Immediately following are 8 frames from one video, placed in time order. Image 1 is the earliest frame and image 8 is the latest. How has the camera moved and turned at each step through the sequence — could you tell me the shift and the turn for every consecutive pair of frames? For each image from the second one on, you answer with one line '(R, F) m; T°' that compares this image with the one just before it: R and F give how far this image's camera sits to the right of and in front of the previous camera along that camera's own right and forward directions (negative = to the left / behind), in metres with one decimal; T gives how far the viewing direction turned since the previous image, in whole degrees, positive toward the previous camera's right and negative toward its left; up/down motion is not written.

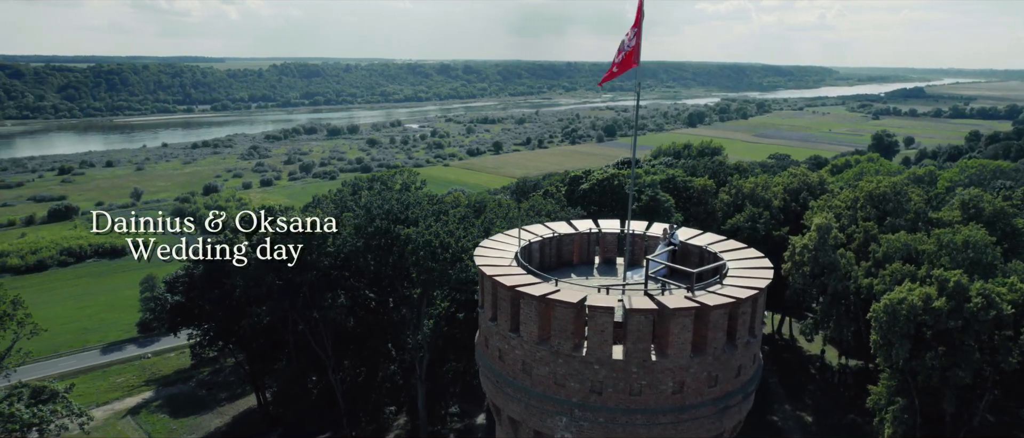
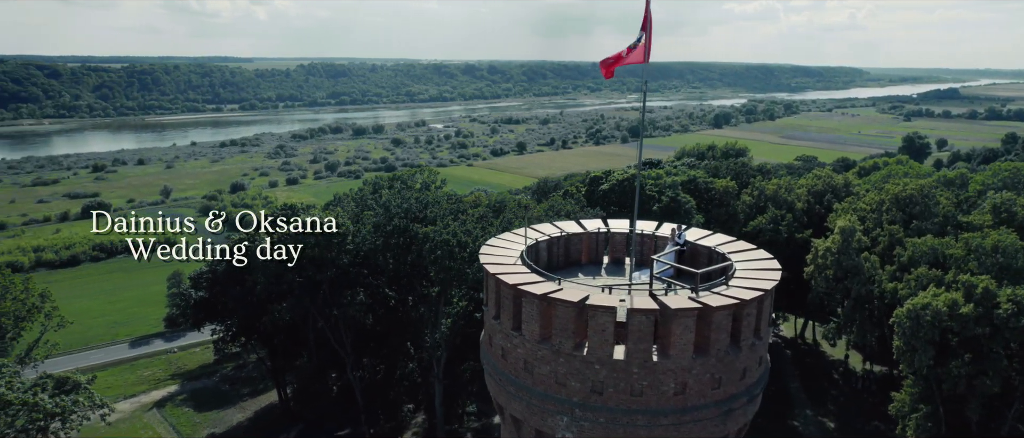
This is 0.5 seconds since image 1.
(+0.3, 0.0) m; -2°
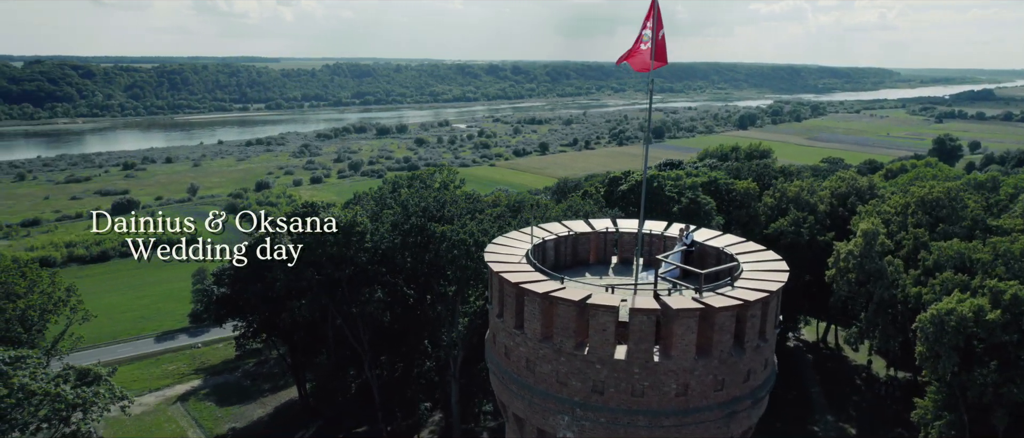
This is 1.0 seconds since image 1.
(+0.3, 0.0) m; -2°
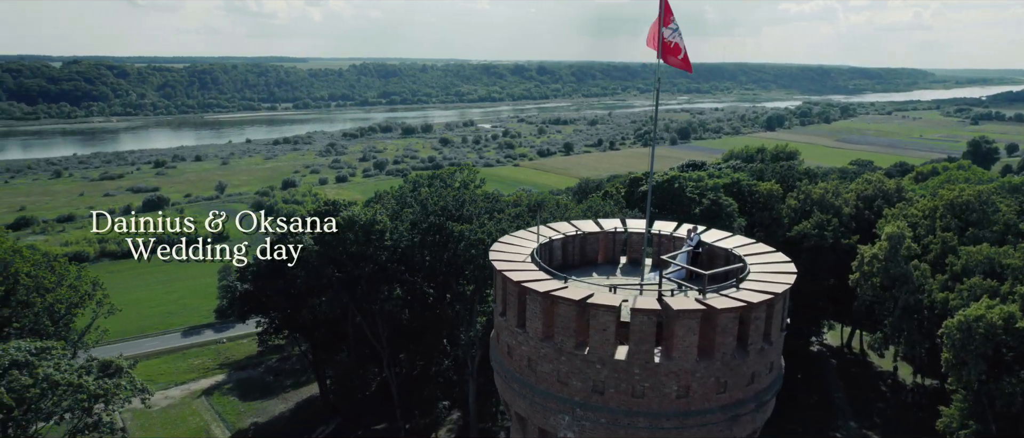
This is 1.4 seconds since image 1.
(+0.4, 0.0) m; -2°
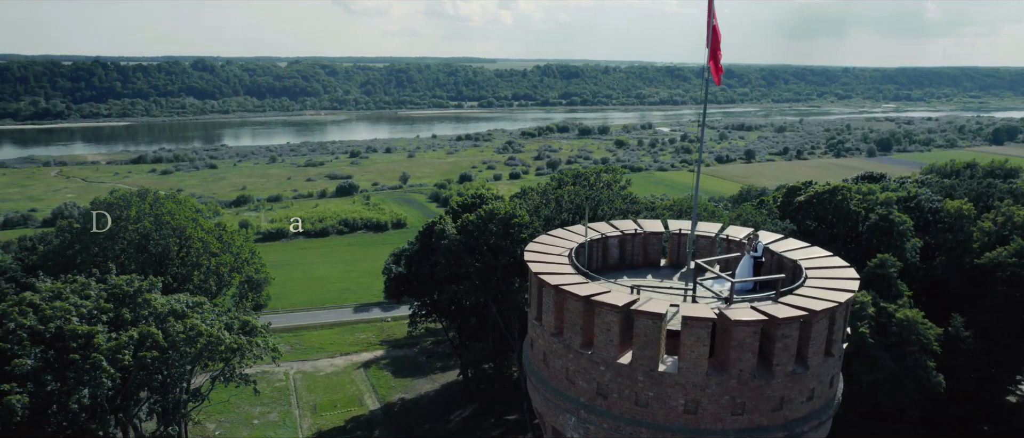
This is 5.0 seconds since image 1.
(+2.4, +0.5) m; -15°
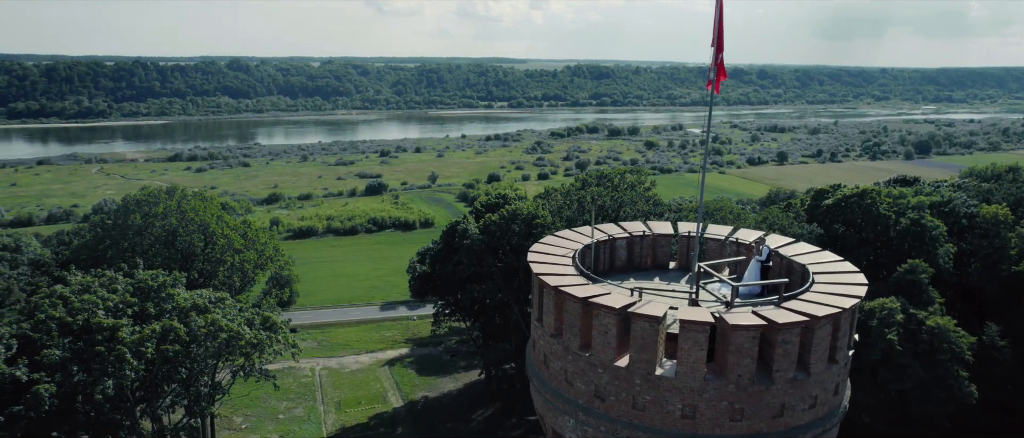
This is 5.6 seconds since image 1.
(+0.4, 0.0) m; -3°
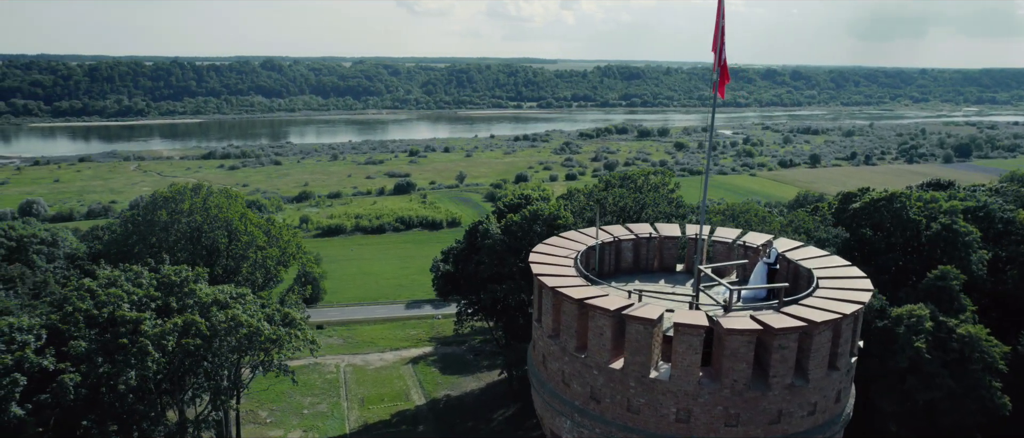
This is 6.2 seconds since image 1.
(+0.5, 0.0) m; -3°
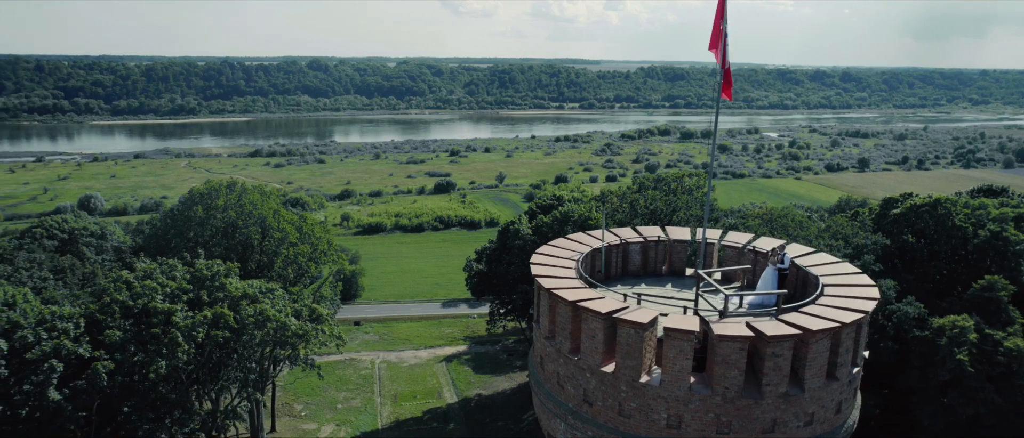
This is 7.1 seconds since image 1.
(+0.7, 0.0) m; -4°
